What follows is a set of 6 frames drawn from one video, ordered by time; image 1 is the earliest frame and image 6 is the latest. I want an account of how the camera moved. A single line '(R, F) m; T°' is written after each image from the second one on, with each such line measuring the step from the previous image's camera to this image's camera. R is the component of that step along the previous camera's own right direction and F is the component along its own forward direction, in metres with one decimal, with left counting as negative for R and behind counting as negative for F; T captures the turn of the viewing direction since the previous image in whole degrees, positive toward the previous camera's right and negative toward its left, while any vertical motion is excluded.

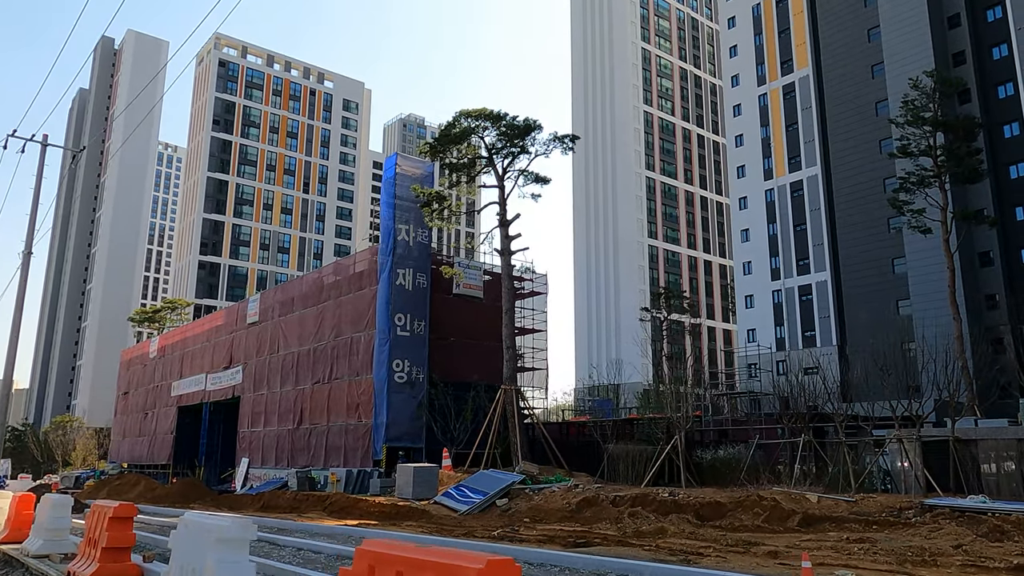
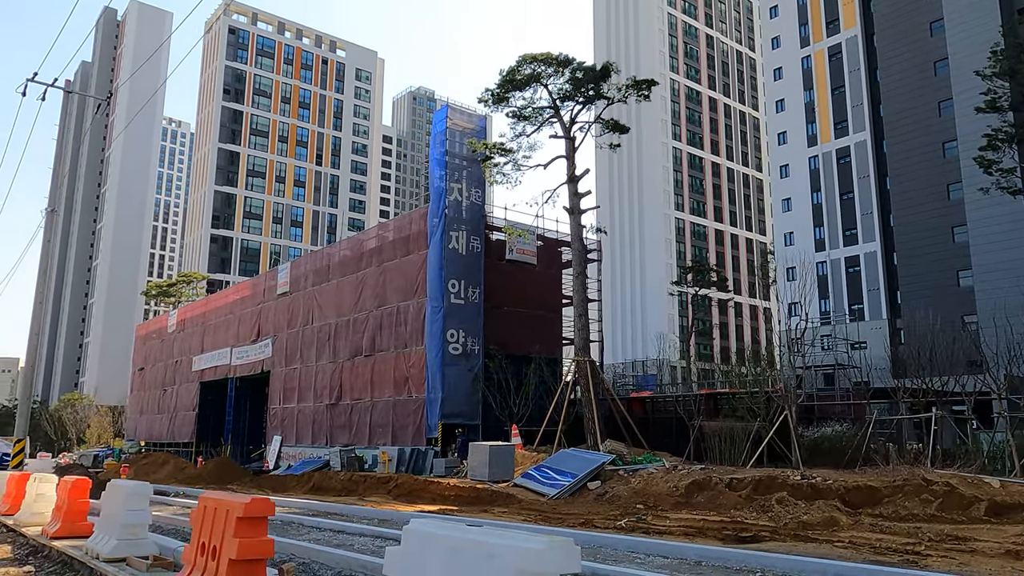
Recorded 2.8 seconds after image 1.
(-1.8, +2.0) m; 0°
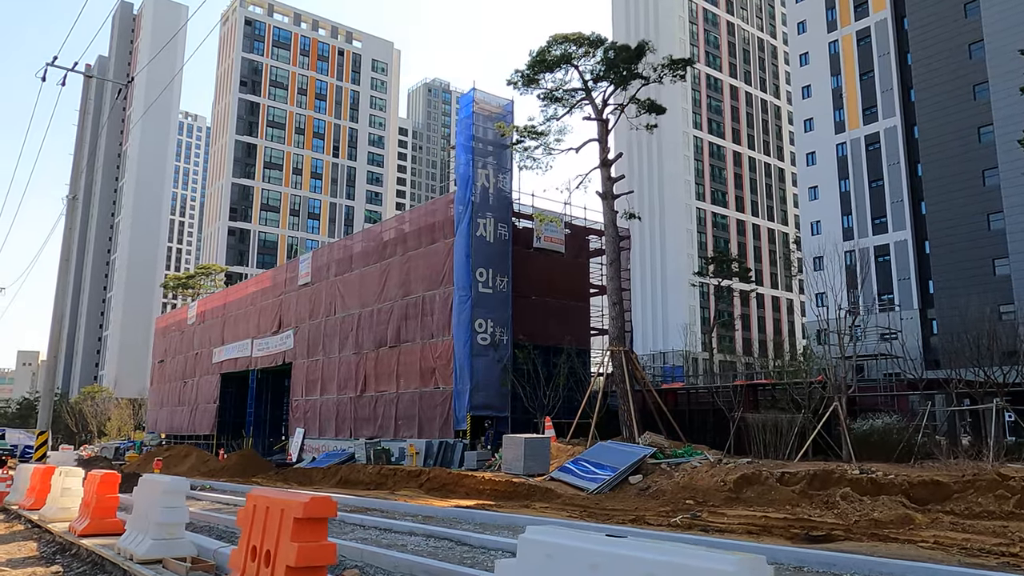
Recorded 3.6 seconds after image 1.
(-0.4, +0.6) m; -1°
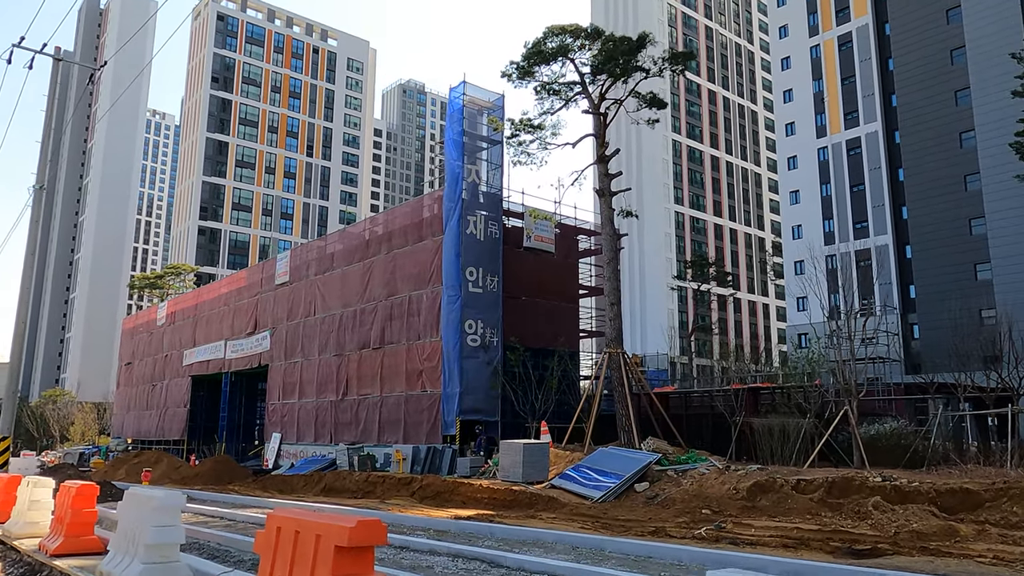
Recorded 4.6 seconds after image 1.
(-0.5, +0.7) m; +2°
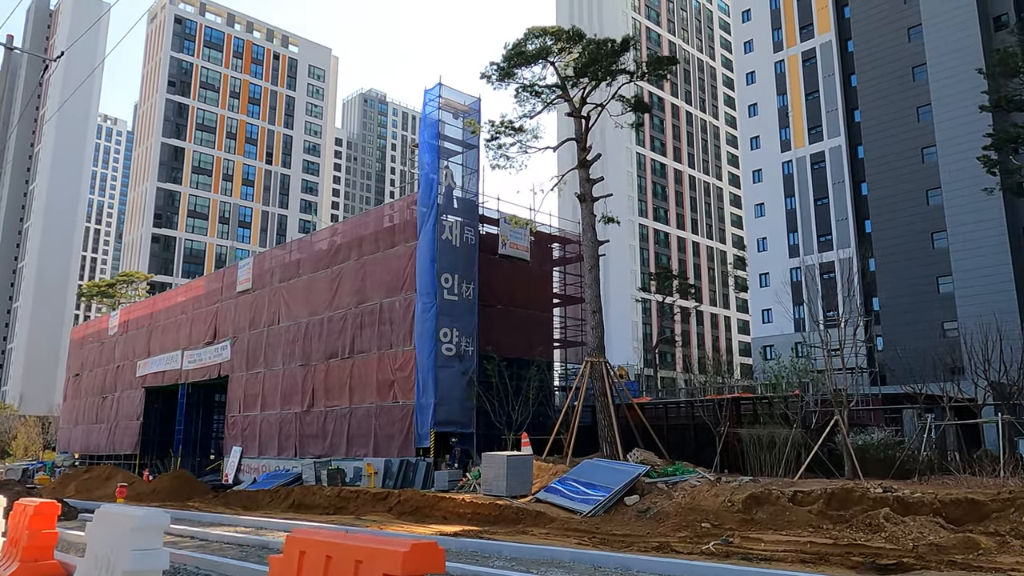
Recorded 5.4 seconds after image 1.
(-0.5, +0.6) m; +3°
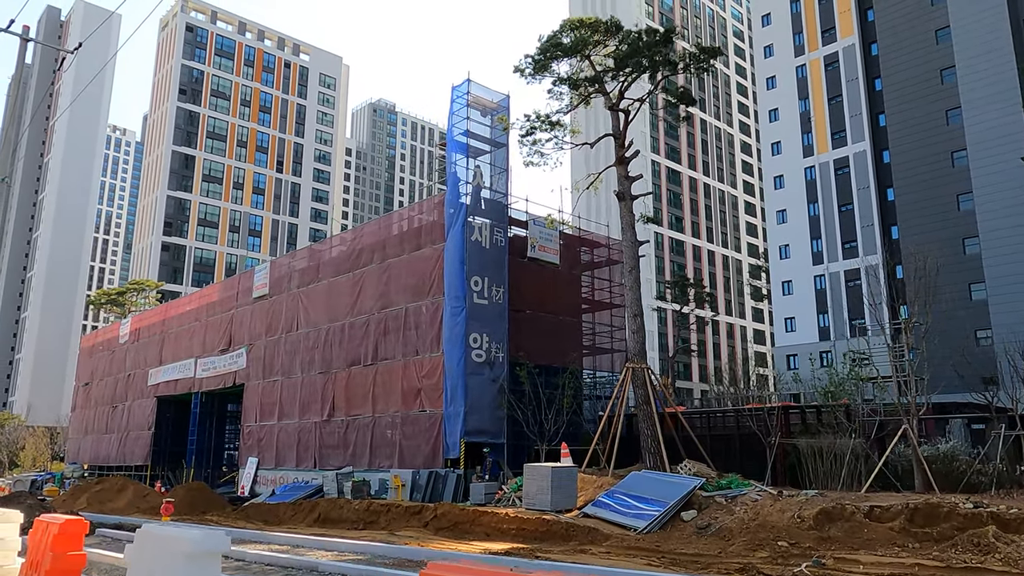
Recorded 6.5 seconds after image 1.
(-0.7, +0.9) m; 0°
